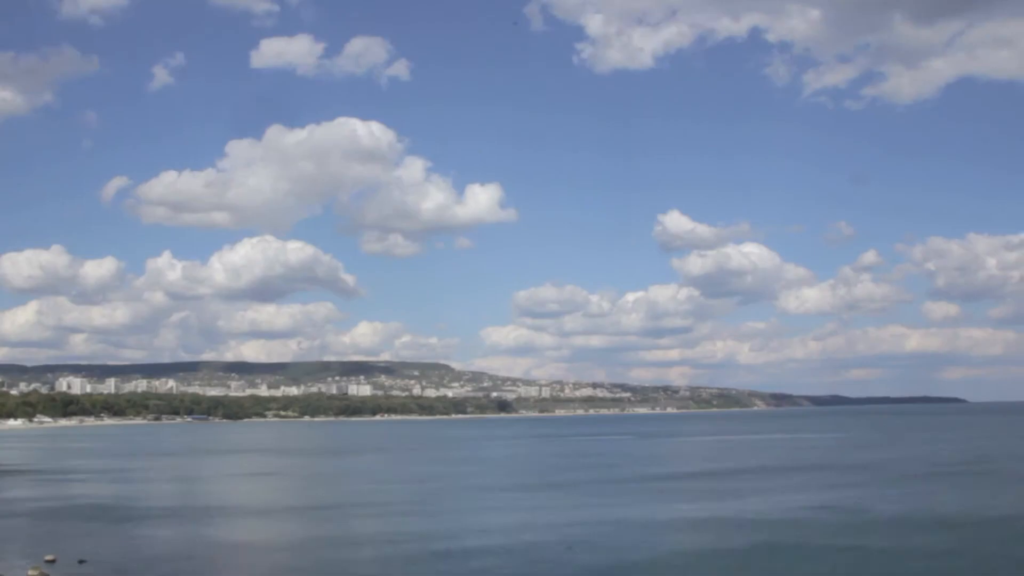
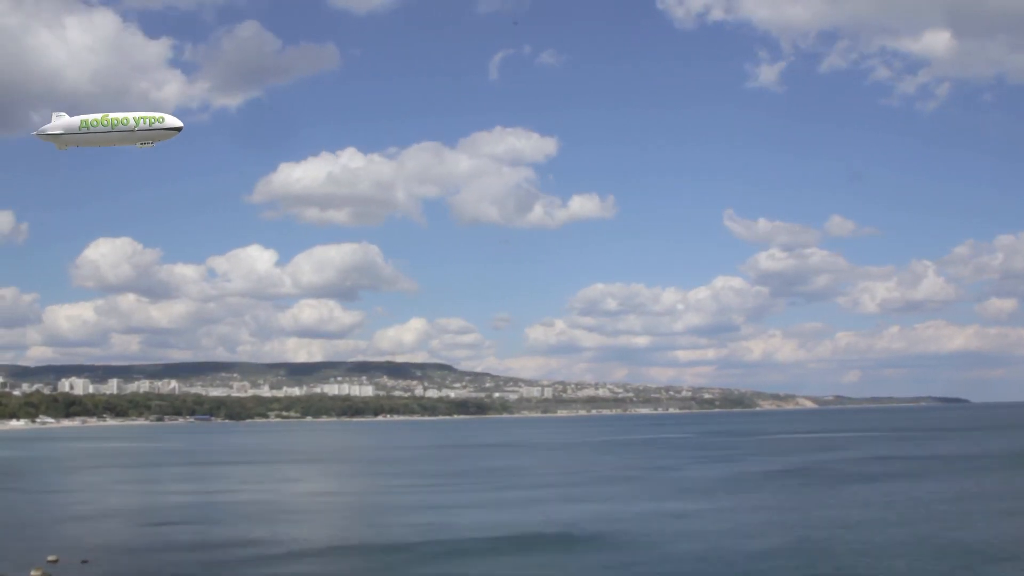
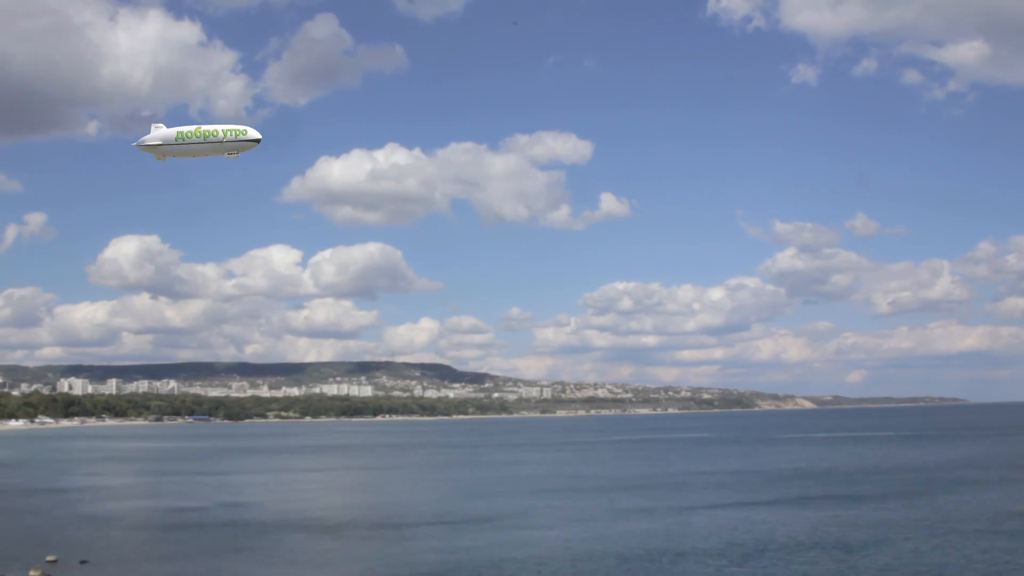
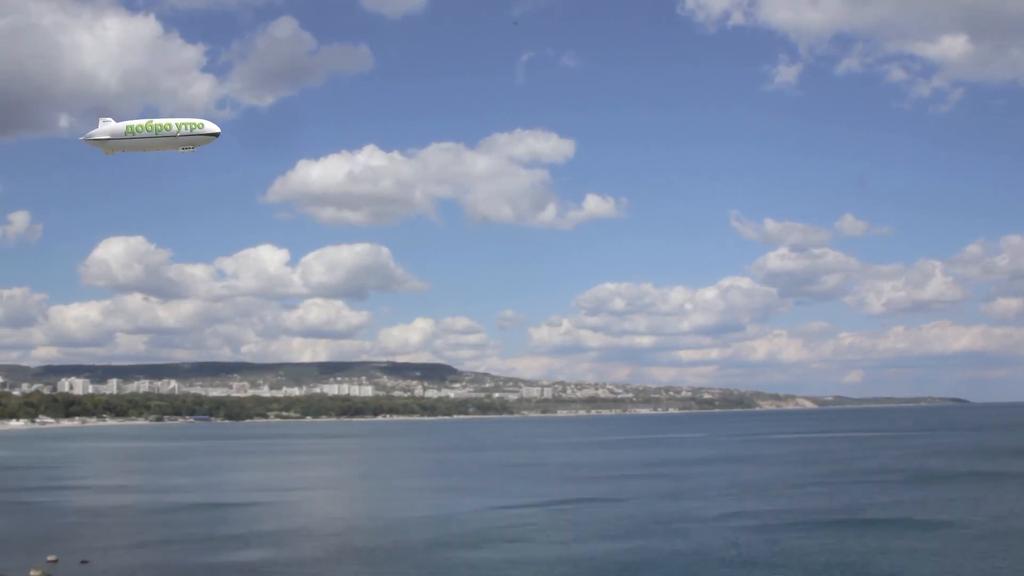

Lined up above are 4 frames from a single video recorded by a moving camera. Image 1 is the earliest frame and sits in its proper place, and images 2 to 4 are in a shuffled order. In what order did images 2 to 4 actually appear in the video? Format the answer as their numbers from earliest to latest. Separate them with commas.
2, 4, 3
